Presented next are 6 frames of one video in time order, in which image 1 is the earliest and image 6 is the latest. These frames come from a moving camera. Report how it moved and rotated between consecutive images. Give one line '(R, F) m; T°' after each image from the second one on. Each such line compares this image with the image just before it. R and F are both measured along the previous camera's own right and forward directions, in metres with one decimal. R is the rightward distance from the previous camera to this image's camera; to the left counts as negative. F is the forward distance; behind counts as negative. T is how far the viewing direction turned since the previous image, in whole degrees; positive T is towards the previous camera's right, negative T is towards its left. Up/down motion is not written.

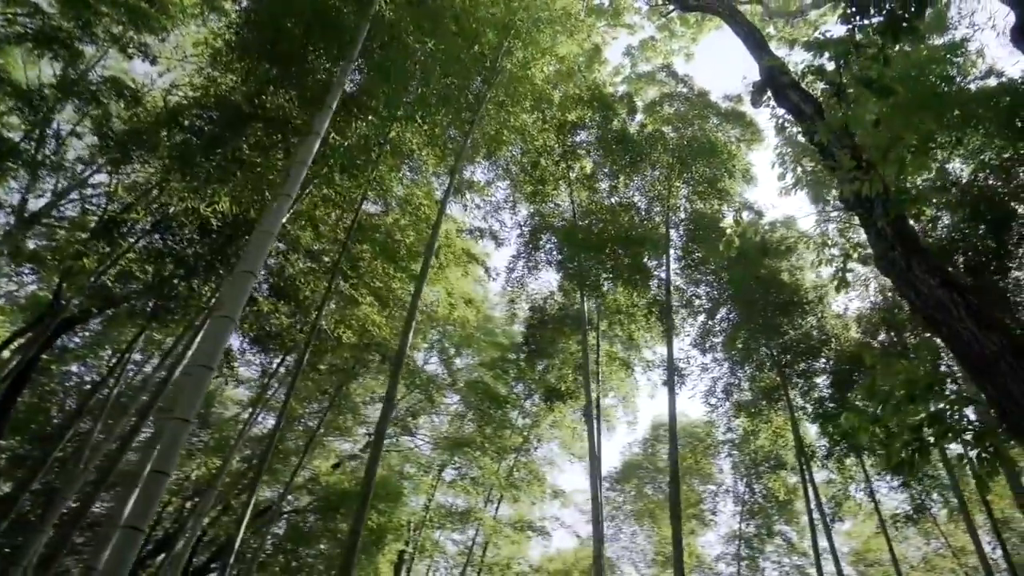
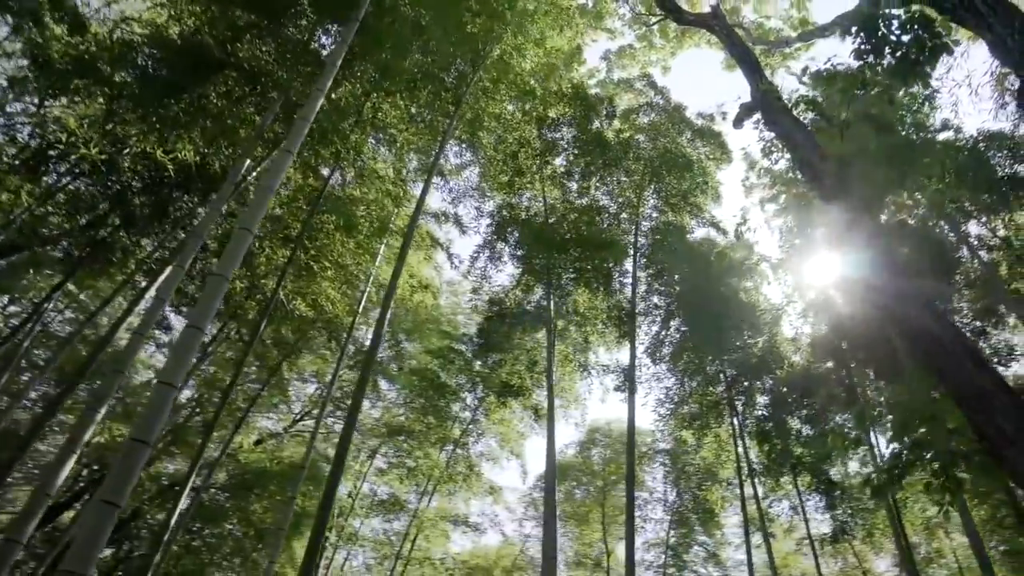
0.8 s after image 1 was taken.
(-0.2, +0.1) m; +6°
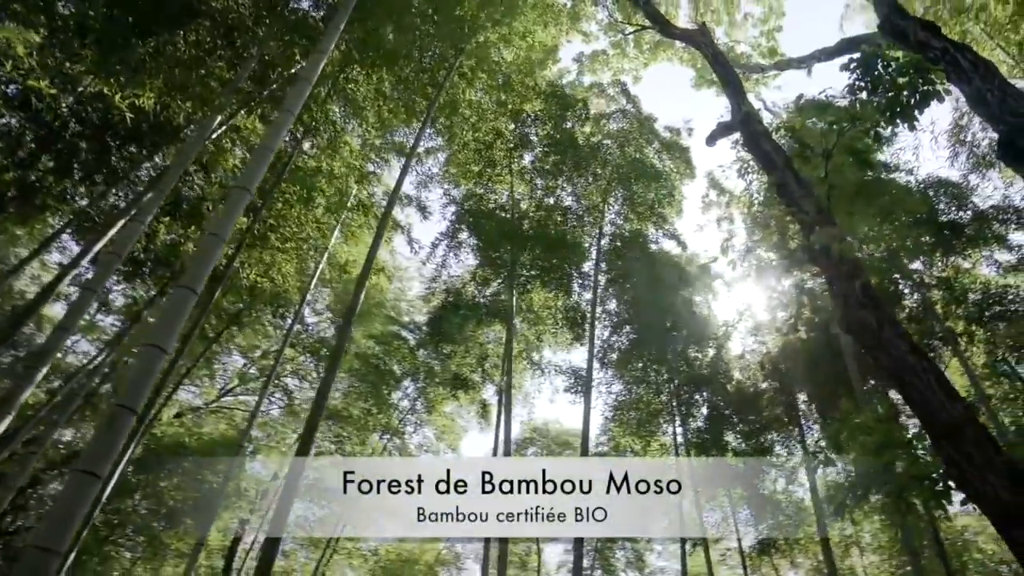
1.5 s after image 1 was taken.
(-0.2, +0.1) m; +6°
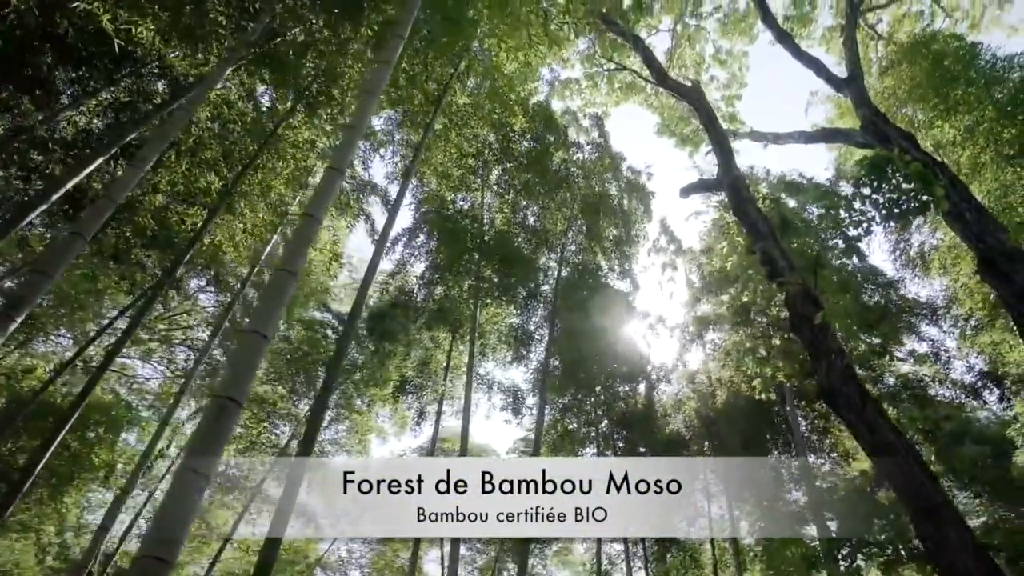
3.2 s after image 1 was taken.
(-0.5, +0.1) m; +10°
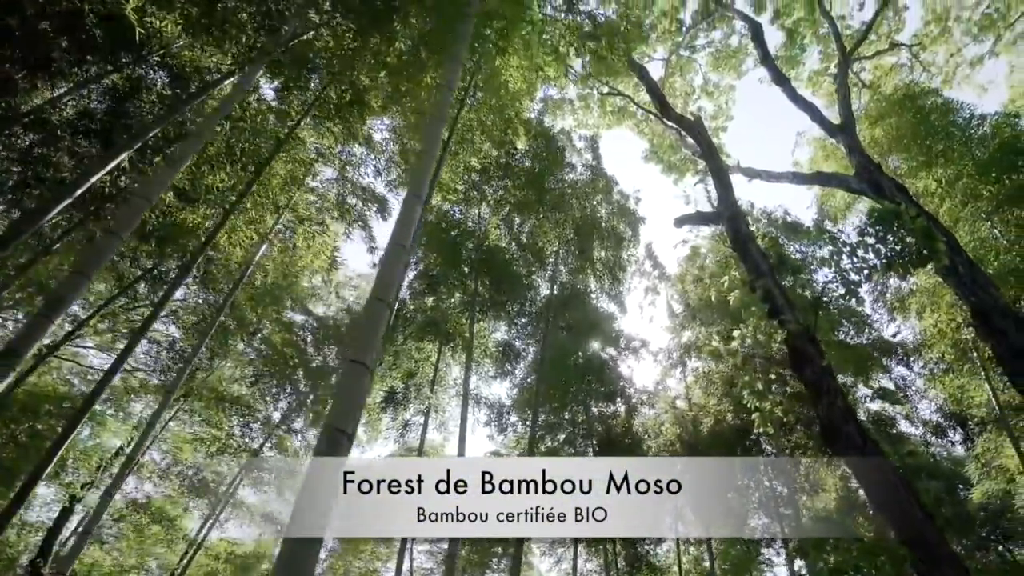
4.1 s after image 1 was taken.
(-0.3, 0.0) m; +4°
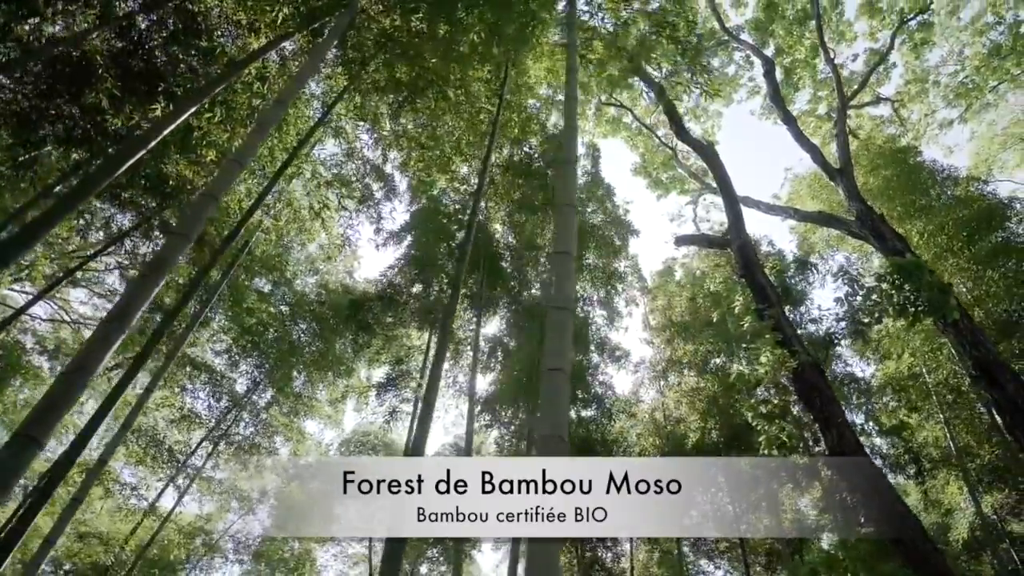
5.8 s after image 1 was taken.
(+1.0, +0.1) m; -21°
